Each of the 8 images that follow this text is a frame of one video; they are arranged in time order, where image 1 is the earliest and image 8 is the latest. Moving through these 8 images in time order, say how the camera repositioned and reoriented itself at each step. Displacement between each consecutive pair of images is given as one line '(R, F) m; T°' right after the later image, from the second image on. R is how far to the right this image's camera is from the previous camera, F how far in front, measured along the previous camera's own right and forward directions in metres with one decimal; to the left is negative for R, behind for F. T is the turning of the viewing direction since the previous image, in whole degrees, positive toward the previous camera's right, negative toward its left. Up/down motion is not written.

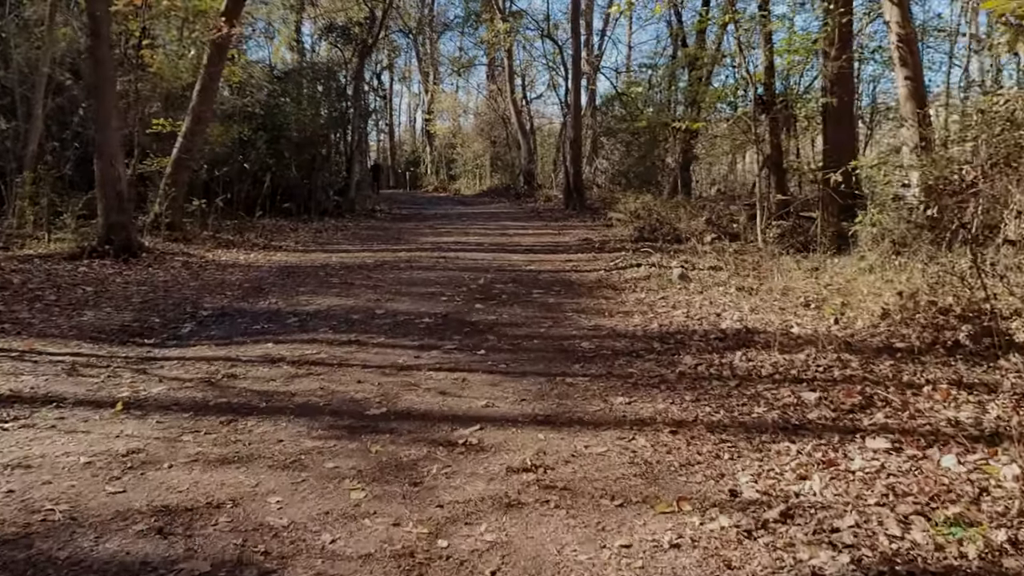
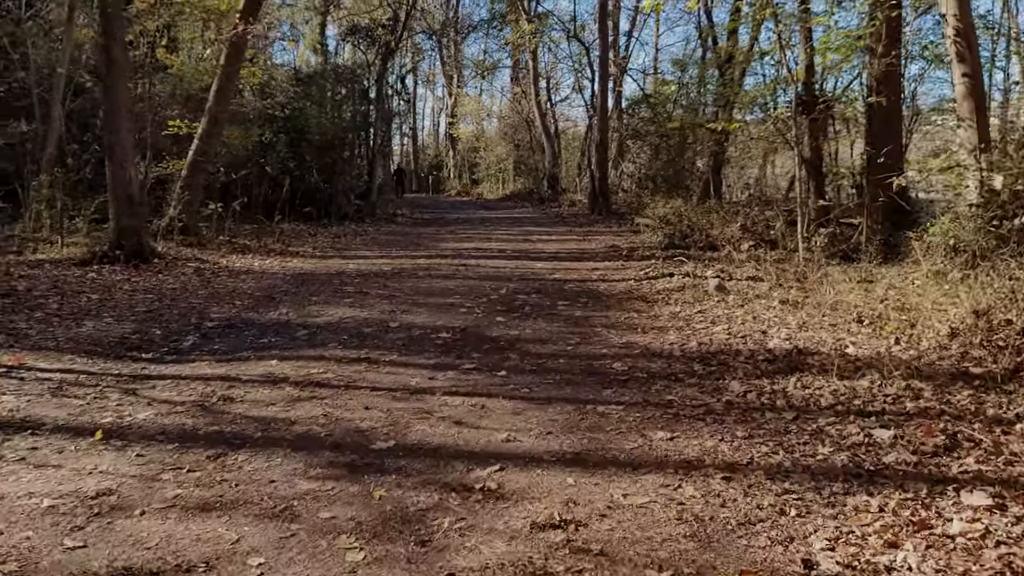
(0.0, +0.6) m; -2°
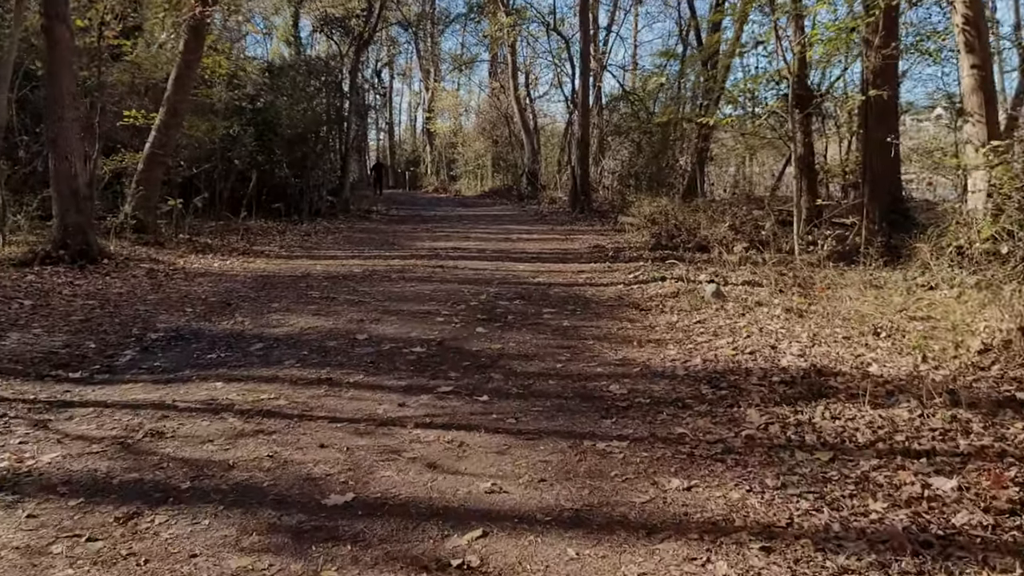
(0.0, +0.7) m; +2°
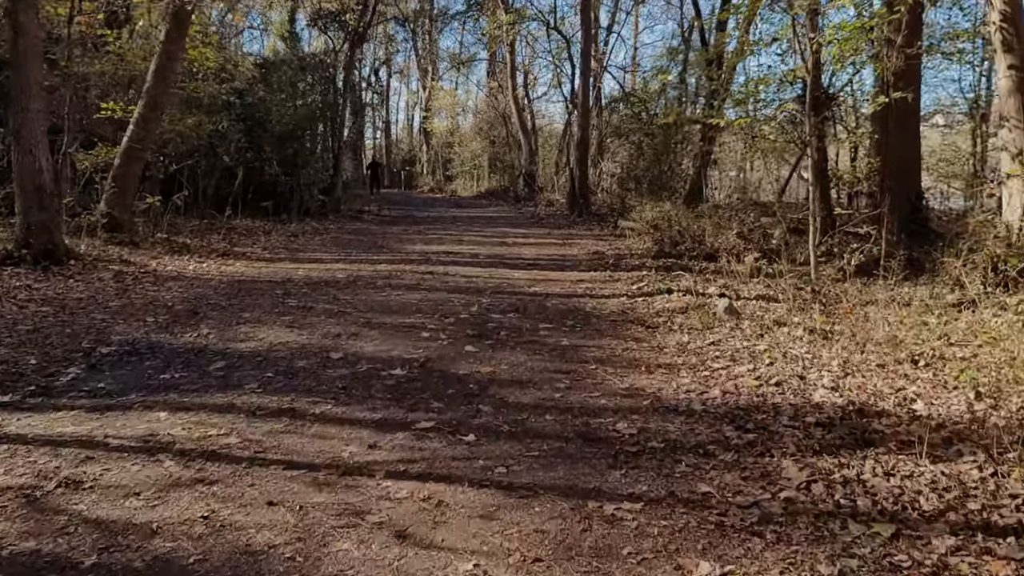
(0.0, +0.7) m; 0°
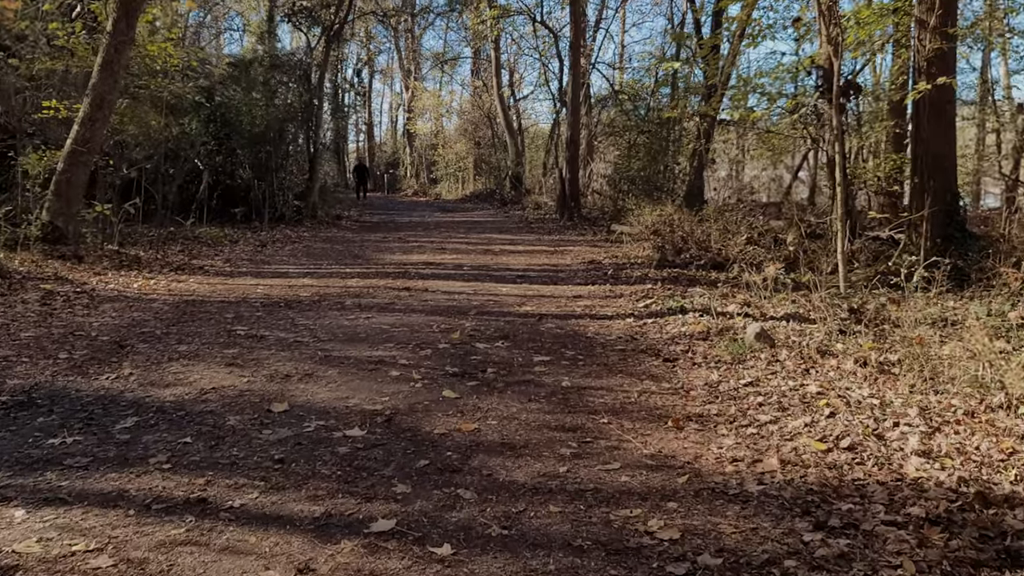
(0.0, +1.2) m; +1°
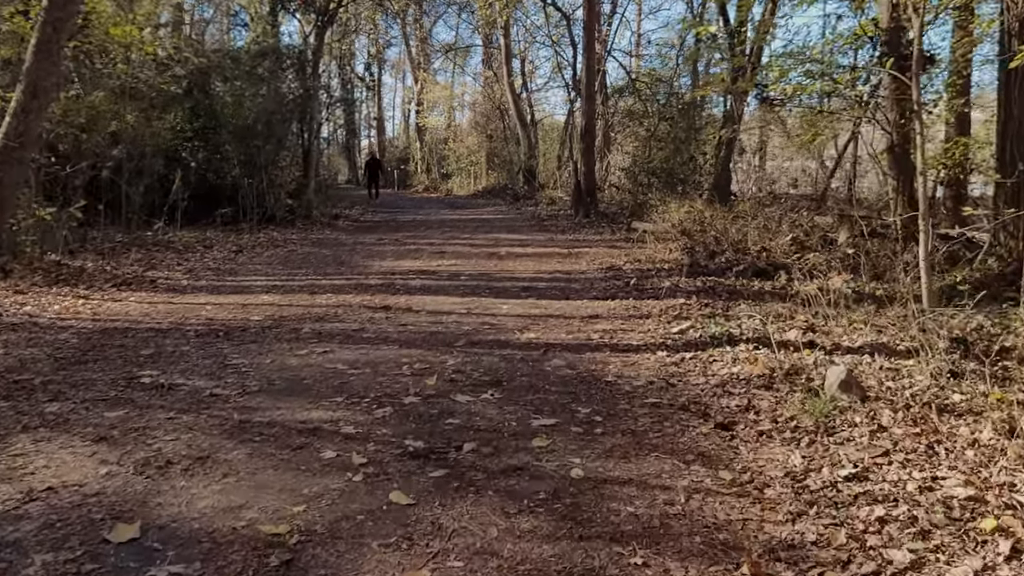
(+0.2, +1.7) m; -1°
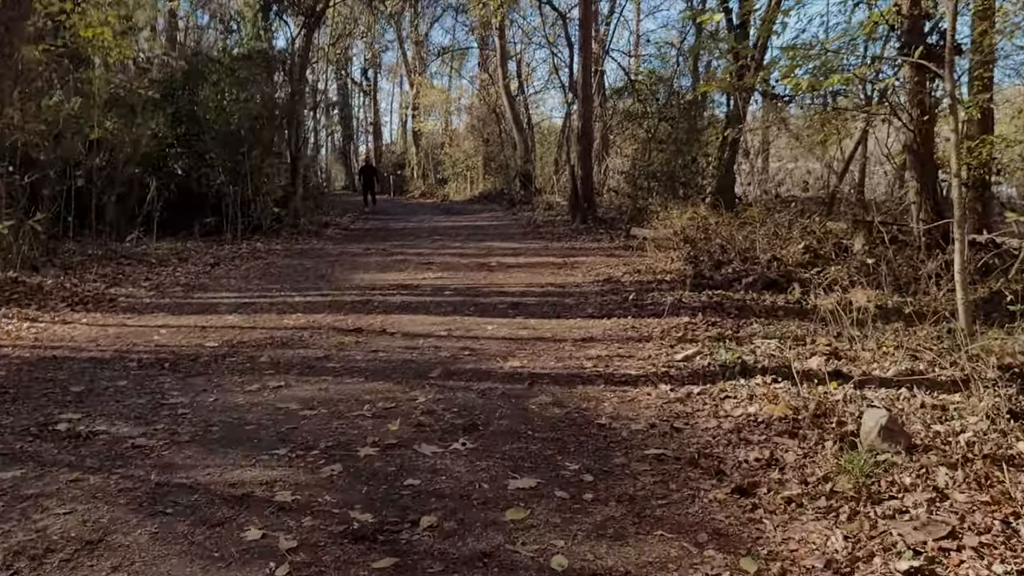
(+0.1, +0.8) m; 0°
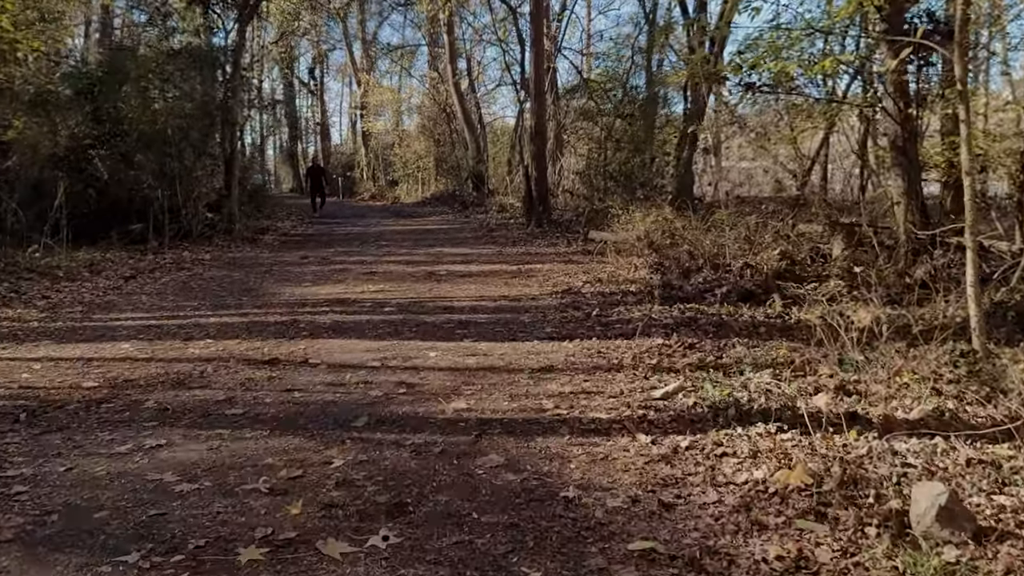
(+0.1, +1.0) m; +3°
